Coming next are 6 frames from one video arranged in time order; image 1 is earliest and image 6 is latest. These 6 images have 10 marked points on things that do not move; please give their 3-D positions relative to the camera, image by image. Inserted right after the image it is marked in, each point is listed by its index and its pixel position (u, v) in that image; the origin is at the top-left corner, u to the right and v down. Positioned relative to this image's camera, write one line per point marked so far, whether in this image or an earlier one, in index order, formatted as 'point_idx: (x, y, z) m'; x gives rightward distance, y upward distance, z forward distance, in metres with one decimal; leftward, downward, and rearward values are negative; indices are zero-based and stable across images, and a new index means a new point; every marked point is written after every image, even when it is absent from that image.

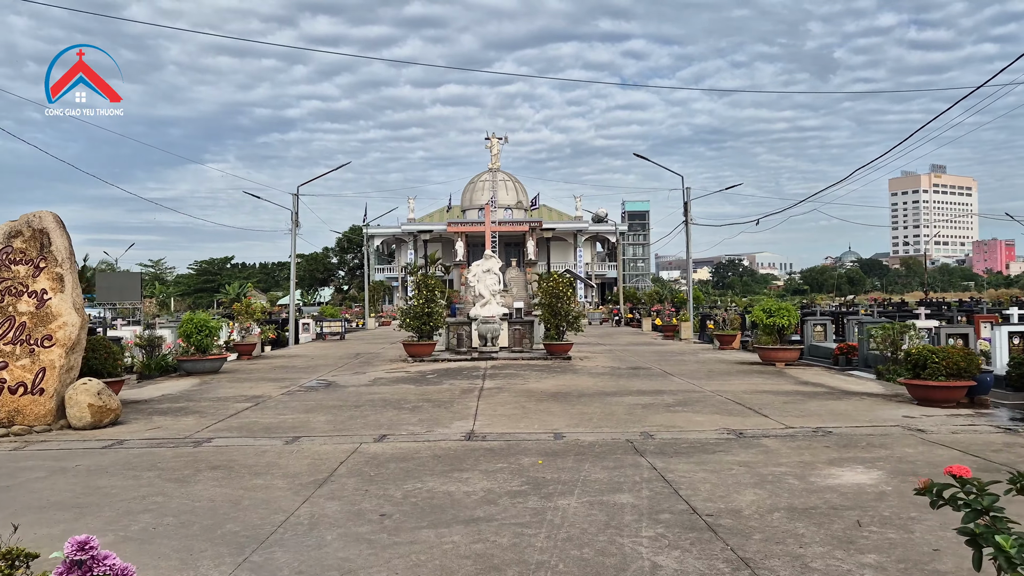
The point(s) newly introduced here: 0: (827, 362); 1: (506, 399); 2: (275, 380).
0: (+6.3, -1.5, +17.1) m
1: (-0.1, -1.5, +11.6) m
2: (-4.2, -1.6, +15.1) m
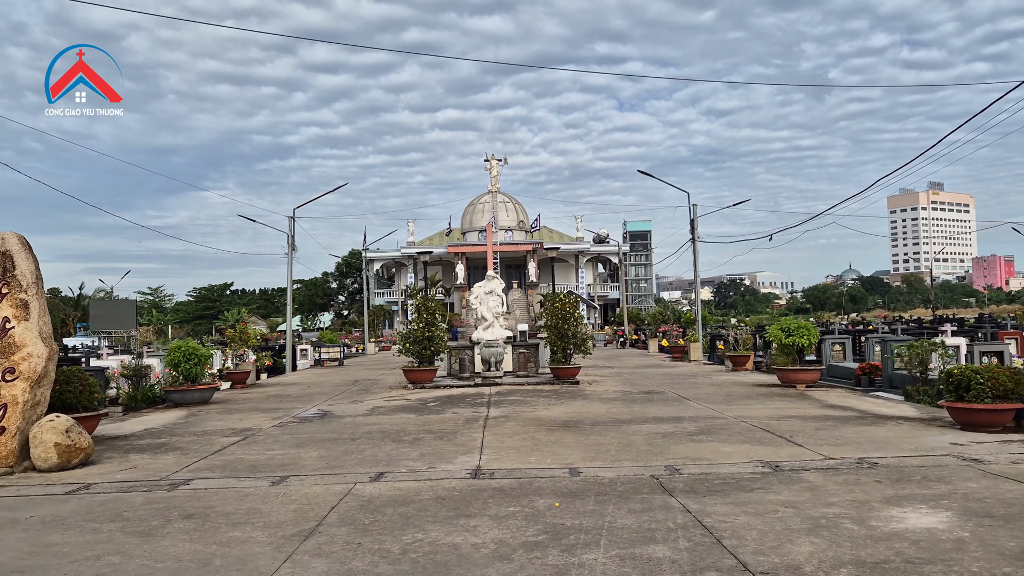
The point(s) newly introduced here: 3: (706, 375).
0: (+6.4, -1.8, +16.2) m
1: (0.0, -1.8, +10.8) m
2: (-4.1, -2.0, +14.2) m
3: (+4.6, -2.0, +19.9) m
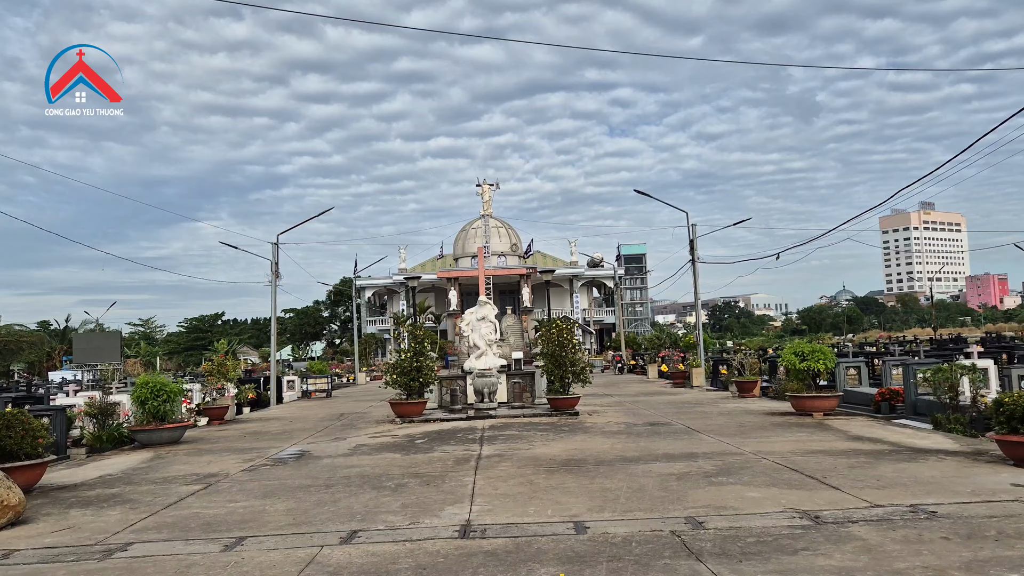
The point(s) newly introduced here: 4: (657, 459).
0: (+6.3, -2.2, +15.1) m
1: (0.0, -2.1, +9.6) m
2: (-4.1, -2.5, +13.0) m
3: (+4.4, -2.5, +18.8) m
4: (+1.7, -2.0, +10.2) m
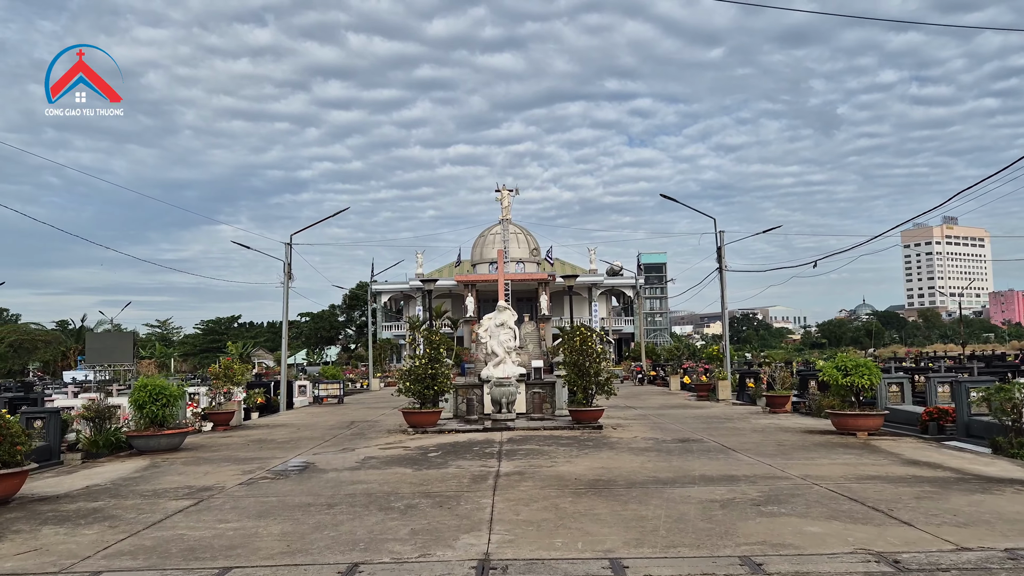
0: (+6.6, -2.4, +14.1) m
1: (+0.2, -2.1, +8.7) m
2: (-3.9, -2.5, +12.2) m
3: (+4.8, -2.7, +17.8) m
4: (+2.0, -2.1, +9.2) m
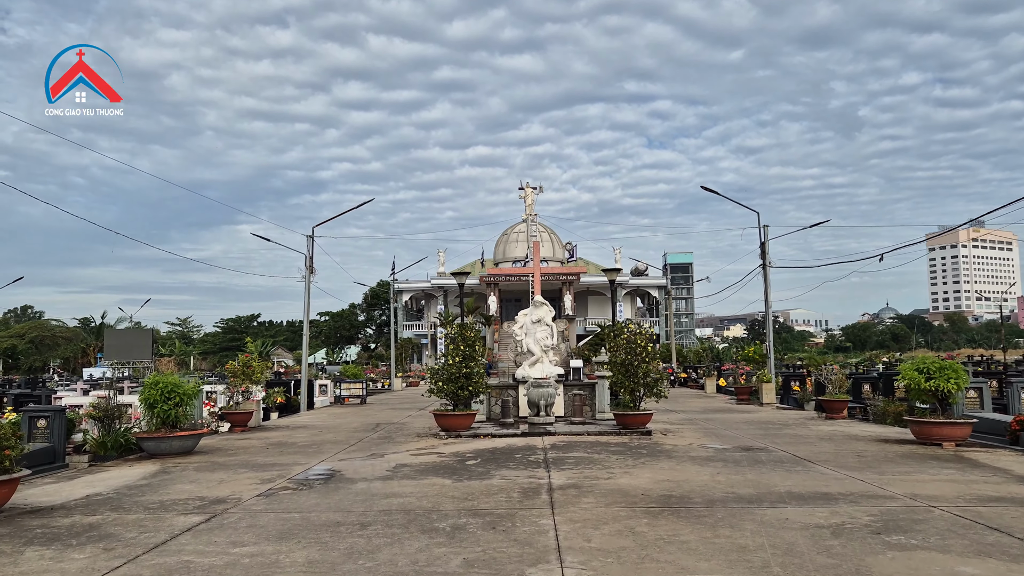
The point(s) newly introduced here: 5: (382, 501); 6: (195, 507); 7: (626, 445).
0: (+7.3, -2.3, +12.7) m
1: (+0.7, -2.0, +7.4) m
2: (-3.2, -2.3, +11.0) m
3: (+5.6, -2.6, +16.4) m
4: (+2.5, -2.0, +7.9) m
5: (-1.3, -2.1, +8.3) m
6: (-3.0, -2.1, +8.2) m
7: (+1.7, -2.3, +12.7) m
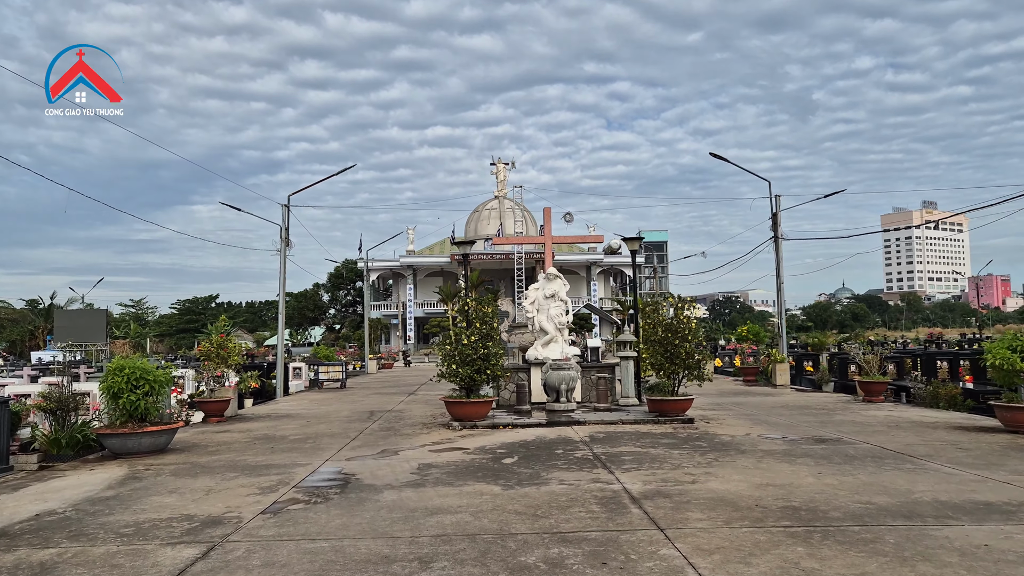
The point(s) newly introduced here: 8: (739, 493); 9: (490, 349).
0: (+7.7, -1.8, +11.2) m
1: (+1.4, -1.6, +5.6) m
2: (-2.7, -1.9, +9.0) m
3: (+5.8, -2.1, +14.9) m
4: (+3.2, -1.6, +6.2) m
5: (-0.6, -1.7, +6.4) m
6: (-2.4, -1.8, +6.2) m
7: (+2.1, -1.9, +11.0) m
8: (+1.9, -1.7, +7.3) m
9: (-0.4, -1.0, +13.2) m
